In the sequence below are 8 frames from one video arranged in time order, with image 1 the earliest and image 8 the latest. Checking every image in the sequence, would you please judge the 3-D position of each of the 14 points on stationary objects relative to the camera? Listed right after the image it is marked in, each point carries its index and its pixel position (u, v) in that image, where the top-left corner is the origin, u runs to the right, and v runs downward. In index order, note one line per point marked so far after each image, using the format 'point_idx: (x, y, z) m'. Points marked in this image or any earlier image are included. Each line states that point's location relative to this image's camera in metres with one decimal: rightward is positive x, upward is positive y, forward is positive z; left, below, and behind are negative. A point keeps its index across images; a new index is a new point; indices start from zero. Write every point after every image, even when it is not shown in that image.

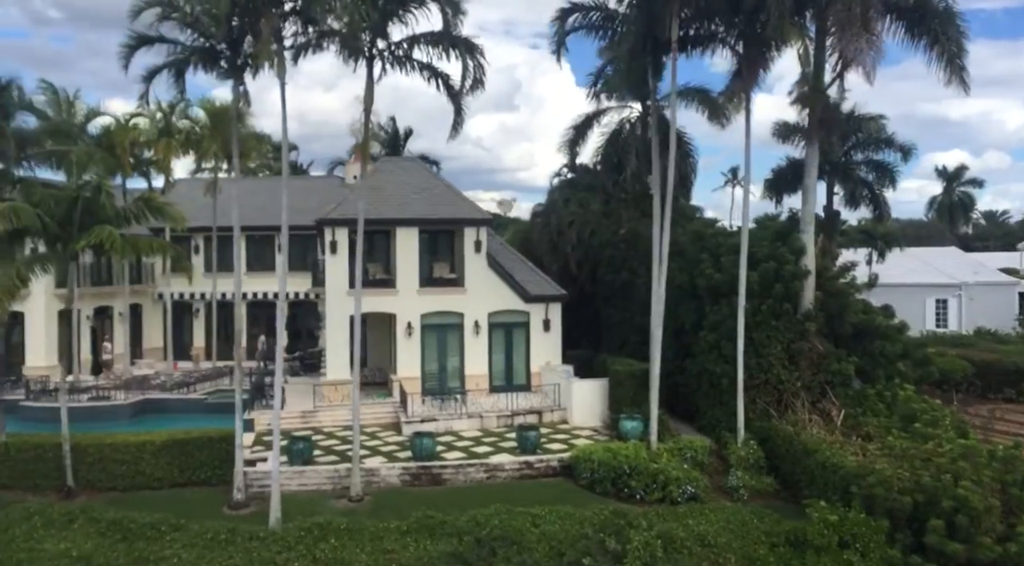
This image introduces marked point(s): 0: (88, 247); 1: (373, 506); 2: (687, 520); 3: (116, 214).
0: (-9.4, +0.8, +18.7) m
1: (-3.1, -5.0, +18.6) m
2: (+3.7, -5.0, +17.4) m
3: (-9.1, +1.6, +19.0) m
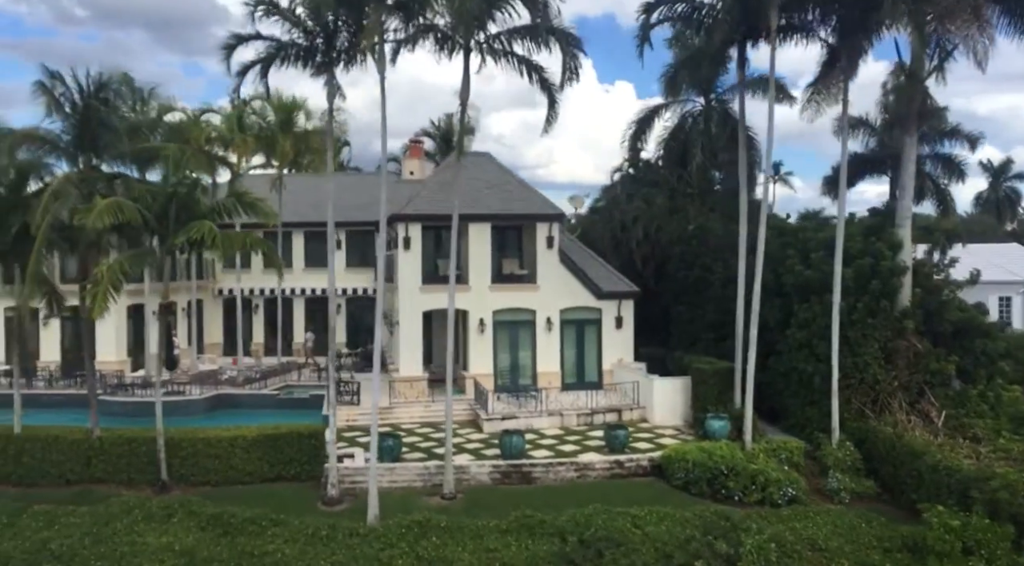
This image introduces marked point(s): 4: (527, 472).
0: (-7.3, +0.9, +18.7) m
1: (-1.0, -4.9, +18.5) m
2: (+5.7, -4.9, +16.9) m
3: (-7.0, +1.7, +19.1) m
4: (+0.4, -4.6, +20.0) m
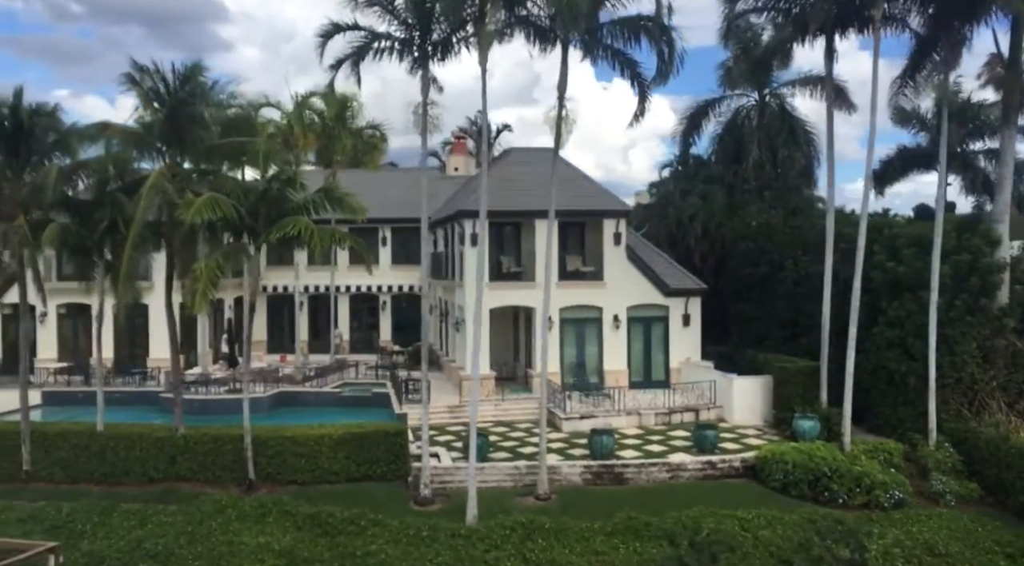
0: (-5.1, +1.0, +18.5) m
1: (+1.1, -4.8, +18.1) m
2: (+7.8, -4.8, +16.4) m
3: (-4.8, +1.7, +18.8) m
4: (+2.5, -4.5, +19.6) m
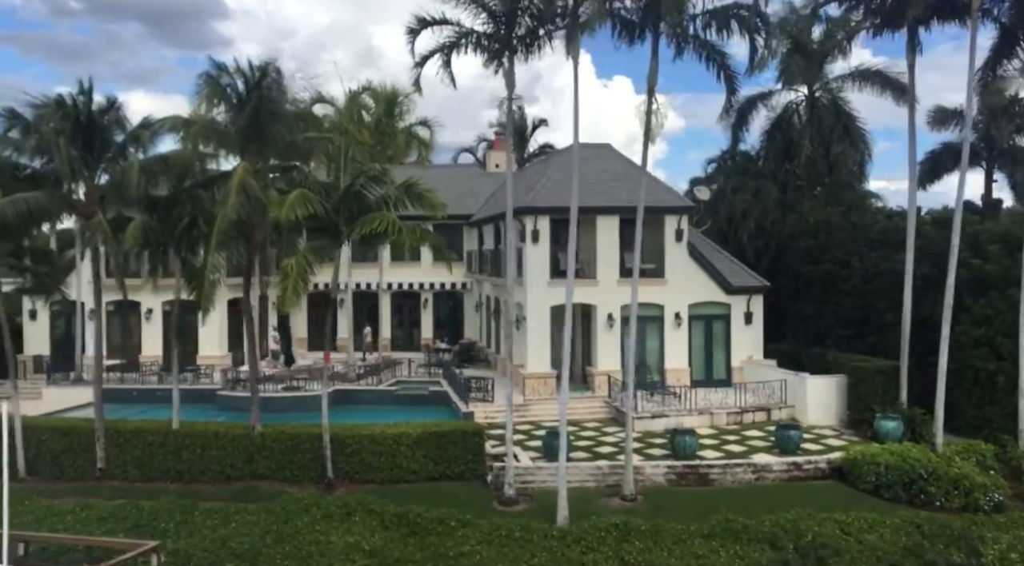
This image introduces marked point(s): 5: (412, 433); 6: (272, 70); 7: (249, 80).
0: (-3.3, +1.0, +18.3) m
1: (+3.0, -4.8, +17.8) m
2: (+9.7, -4.8, +16.0) m
3: (-2.9, +1.8, +18.6) m
4: (+4.4, -4.4, +19.2) m
5: (-2.4, -3.6, +19.9) m
6: (-5.6, +4.9, +18.7) m
7: (-6.1, +4.6, +18.9) m
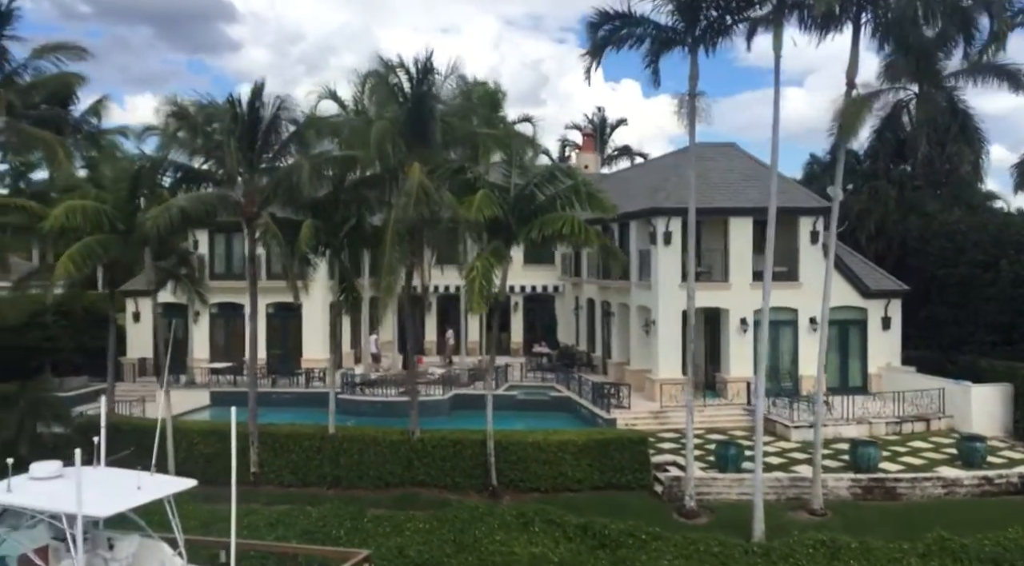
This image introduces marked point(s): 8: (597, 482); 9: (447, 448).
0: (+0.6, +1.0, +17.7) m
1: (+6.8, -4.9, +16.9) m
2: (+13.4, -4.9, +14.8) m
3: (+0.9, +1.7, +18.0) m
4: (+8.3, -4.5, +18.3) m
5: (+1.5, -3.7, +19.3) m
6: (-1.7, +4.8, +18.3) m
7: (-2.2, +4.6, +18.5) m
8: (+2.0, -4.6, +19.3) m
9: (-1.5, -3.9, +19.6) m
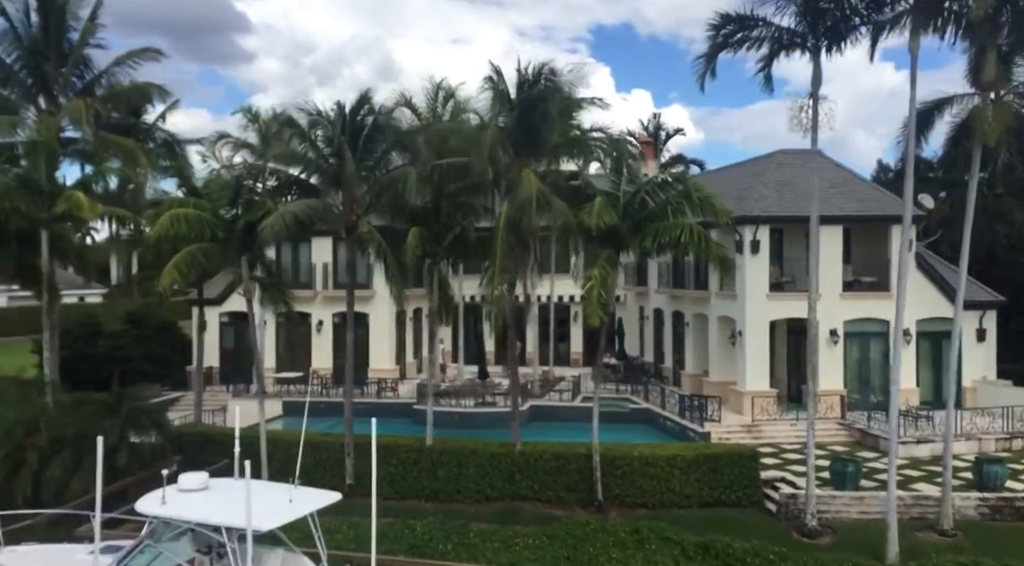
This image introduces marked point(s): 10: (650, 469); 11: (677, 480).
0: (+3.0, +0.8, +17.2) m
1: (+9.1, -5.1, +16.1) m
2: (+15.6, -5.1, +13.8) m
3: (+3.3, +1.5, +17.6) m
4: (+10.7, -4.7, +17.4) m
5: (+3.9, -3.9, +18.8) m
6: (+0.7, +4.6, +18.0) m
7: (+0.2, +4.4, +18.2) m
8: (+4.4, -4.8, +18.7) m
9: (+0.9, -4.1, +19.2) m
10: (+3.1, -4.2, +18.7) m
11: (+3.7, -4.4, +18.7) m
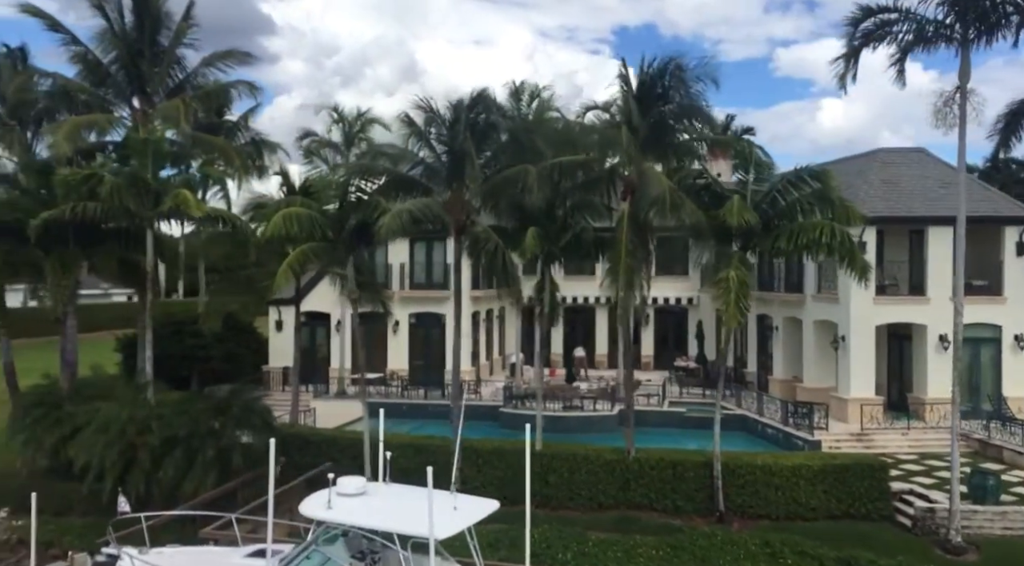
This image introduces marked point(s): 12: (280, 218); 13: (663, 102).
0: (+5.5, +0.7, +16.5) m
1: (+11.6, -5.1, +15.1) m
2: (+17.9, -5.2, +12.4) m
3: (+5.9, +1.5, +16.8) m
4: (+13.2, -4.8, +16.3) m
5: (+6.5, -4.0, +18.0) m
6: (+3.3, +4.6, +17.4) m
7: (+2.8, +4.3, +17.6) m
8: (+7.0, -4.9, +17.9) m
9: (+3.5, -4.2, +18.5) m
10: (+5.7, -4.2, +18.0) m
11: (+6.3, -4.5, +17.9) m
12: (-5.2, +1.5, +18.6) m
13: (+3.2, +3.8, +17.5) m
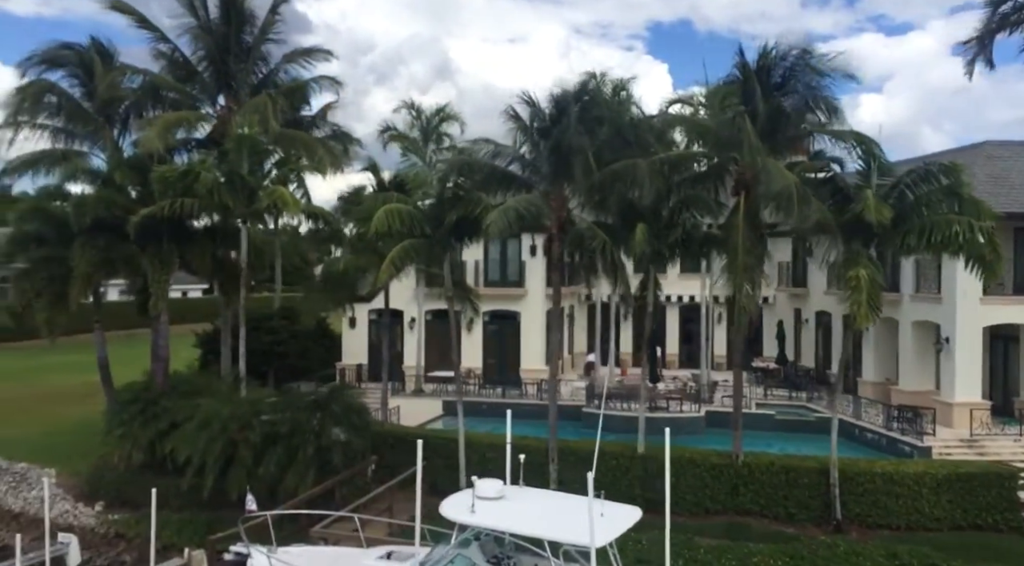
0: (+7.7, +0.8, +15.7) m
1: (+13.6, -5.1, +13.9) m
2: (+19.8, -5.2, +10.9) m
3: (+8.1, +1.5, +16.0) m
4: (+15.3, -4.8, +15.1) m
5: (+8.7, -3.9, +17.1) m
6: (+5.5, +4.6, +16.7) m
7: (+5.1, +4.4, +16.9) m
8: (+9.2, -4.9, +17.0) m
9: (+5.8, -4.1, +17.8) m
10: (+7.9, -4.2, +17.2) m
11: (+8.5, -4.5, +17.1) m
12: (-2.9, +1.5, +18.4) m
13: (+5.4, +3.9, +16.8) m
